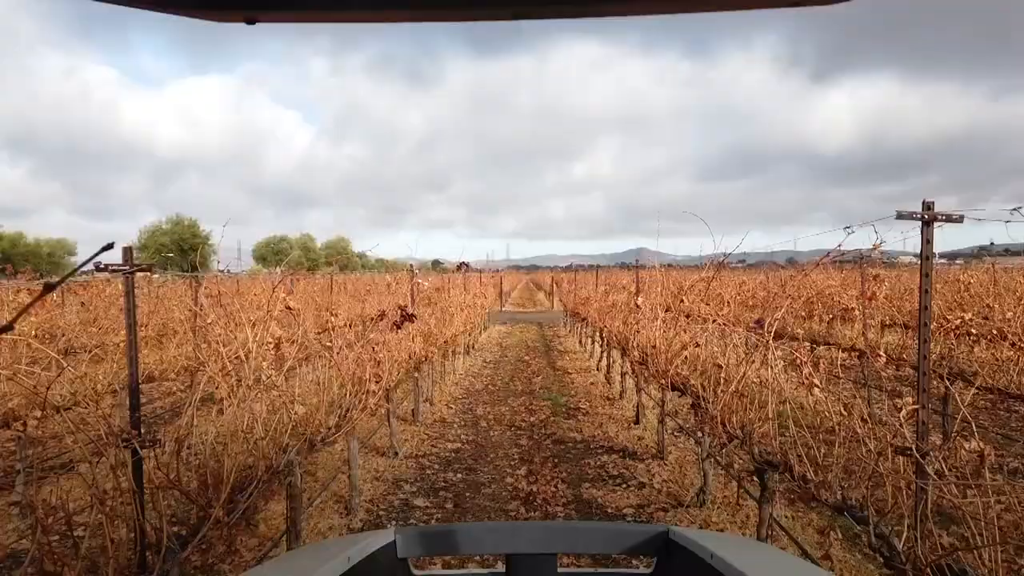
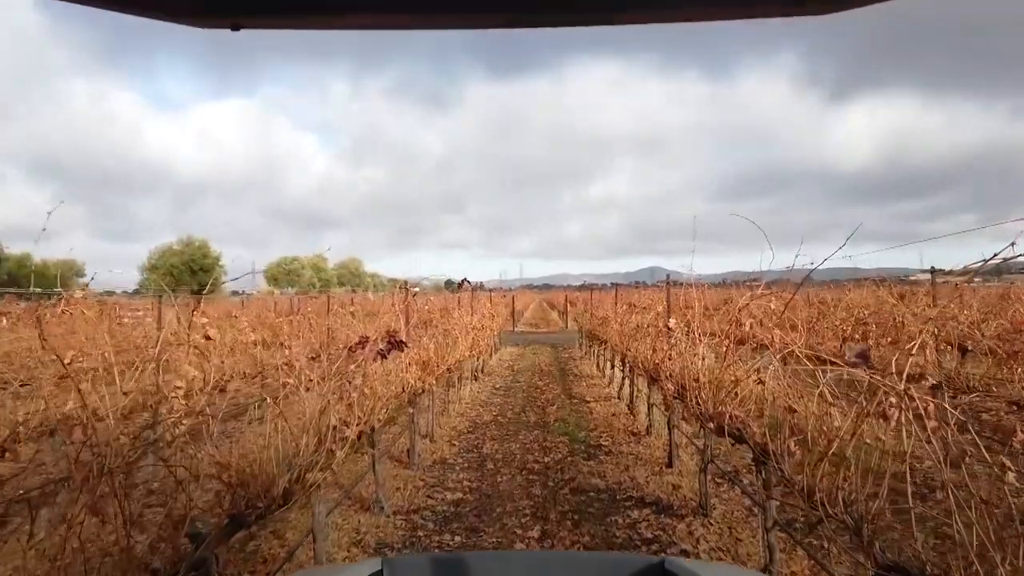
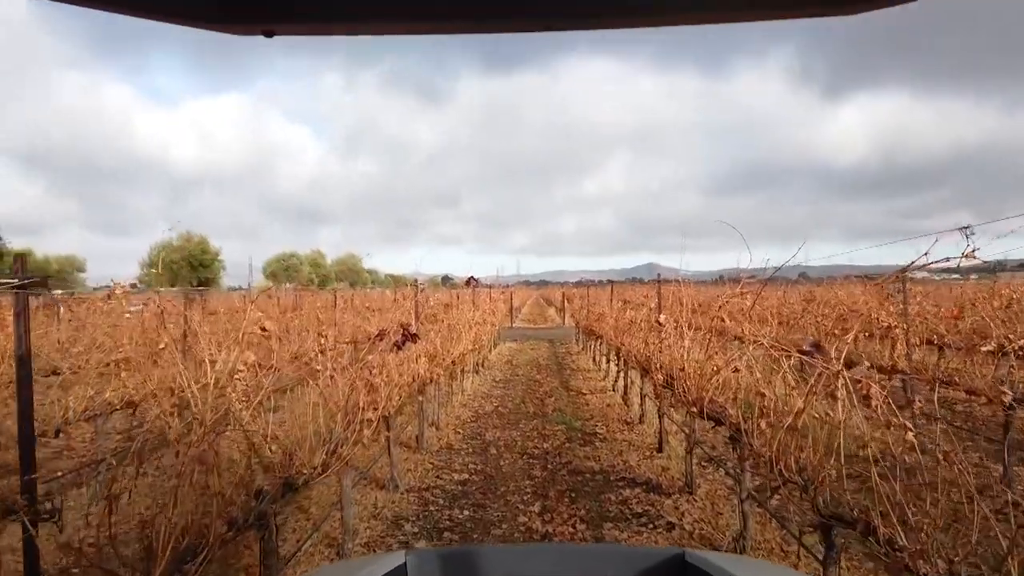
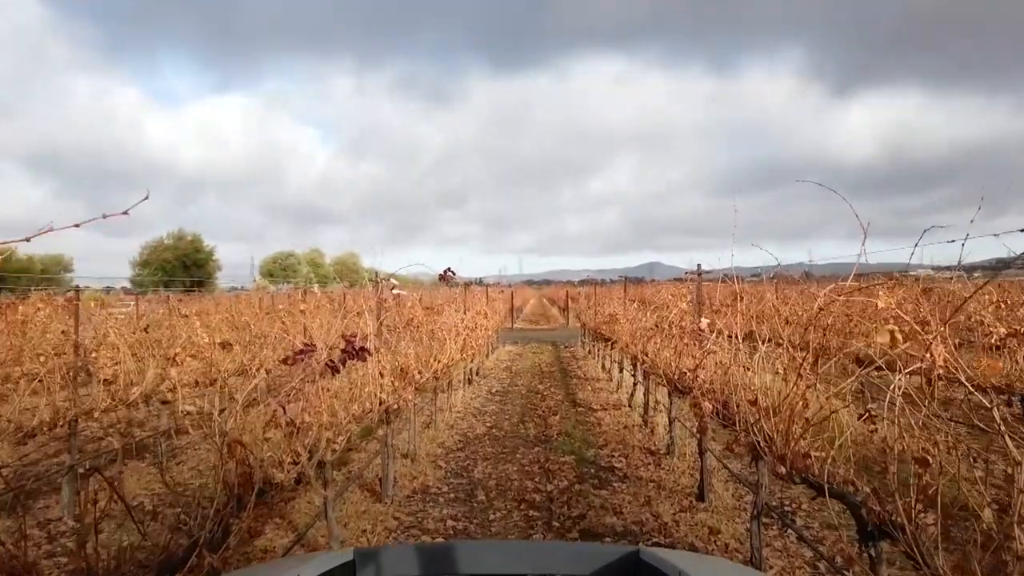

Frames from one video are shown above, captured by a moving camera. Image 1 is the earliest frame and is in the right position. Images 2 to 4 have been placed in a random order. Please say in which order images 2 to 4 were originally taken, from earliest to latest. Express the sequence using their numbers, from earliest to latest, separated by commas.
3, 2, 4
